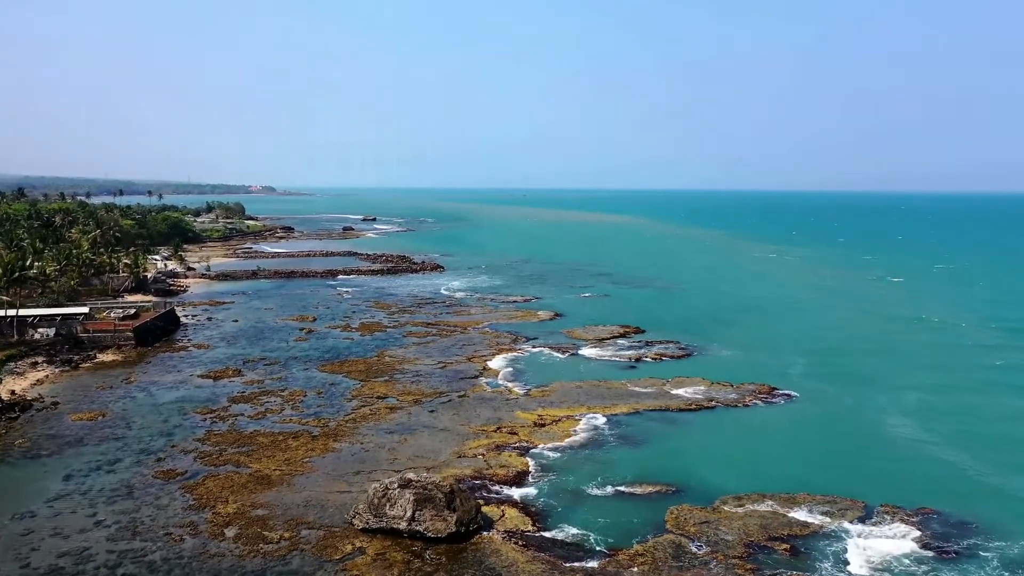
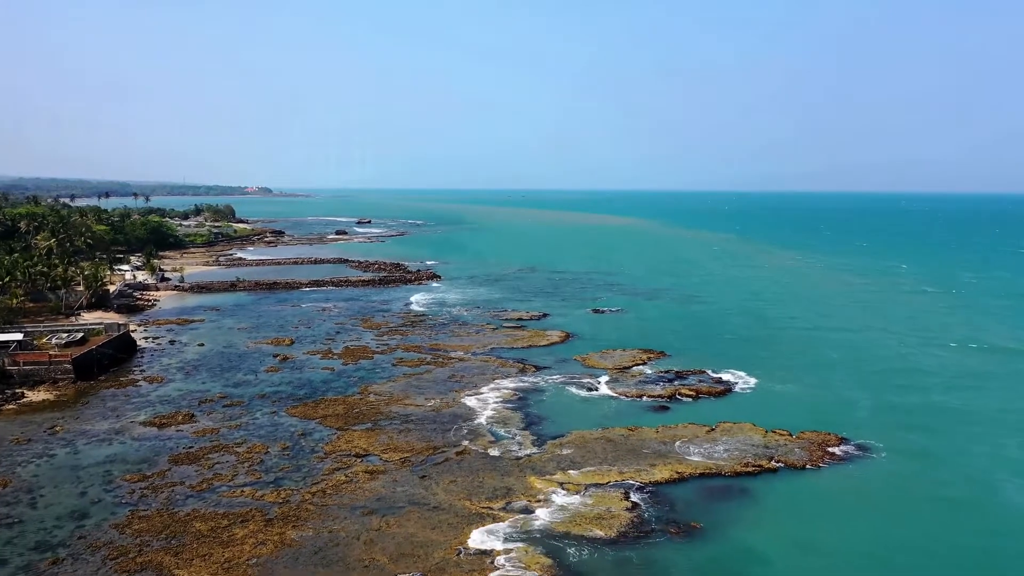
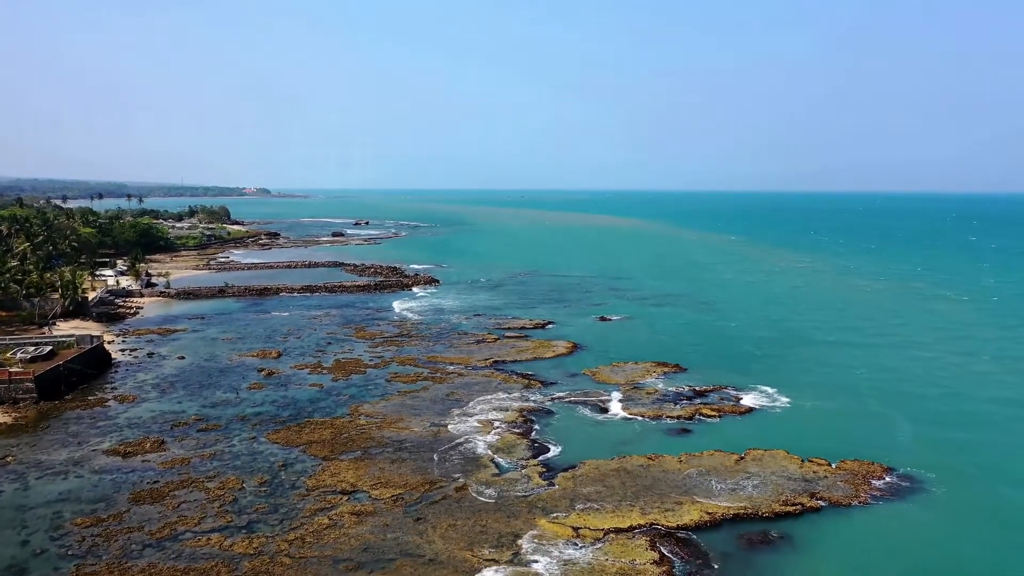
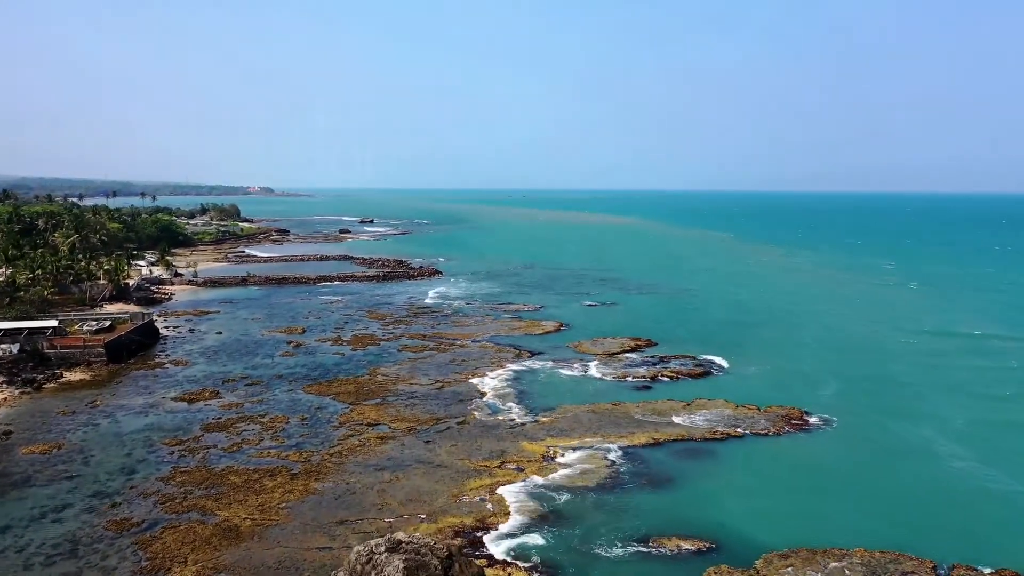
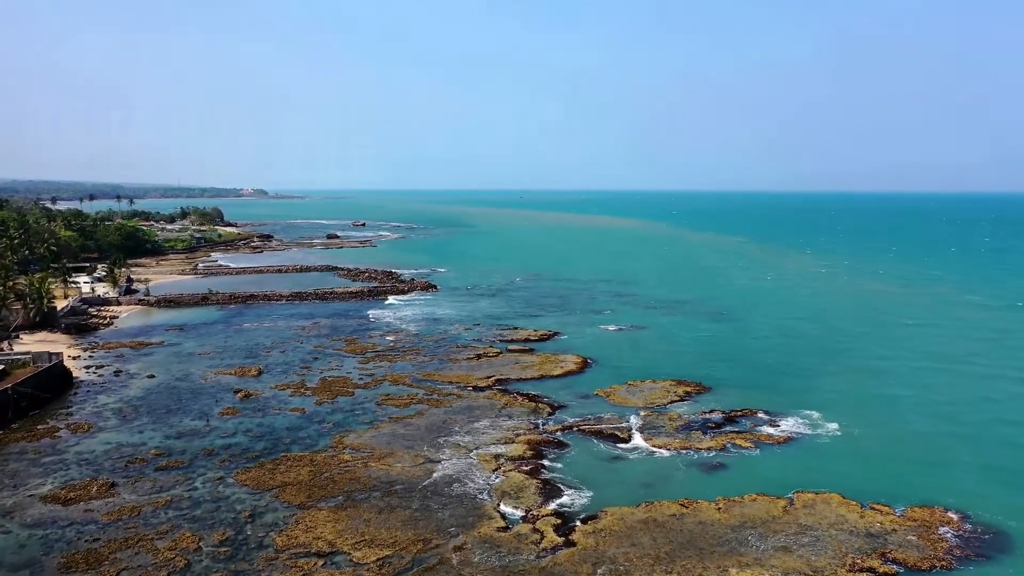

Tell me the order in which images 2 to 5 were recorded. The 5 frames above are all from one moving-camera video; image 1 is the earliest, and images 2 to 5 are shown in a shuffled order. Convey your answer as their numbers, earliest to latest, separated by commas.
4, 2, 3, 5
